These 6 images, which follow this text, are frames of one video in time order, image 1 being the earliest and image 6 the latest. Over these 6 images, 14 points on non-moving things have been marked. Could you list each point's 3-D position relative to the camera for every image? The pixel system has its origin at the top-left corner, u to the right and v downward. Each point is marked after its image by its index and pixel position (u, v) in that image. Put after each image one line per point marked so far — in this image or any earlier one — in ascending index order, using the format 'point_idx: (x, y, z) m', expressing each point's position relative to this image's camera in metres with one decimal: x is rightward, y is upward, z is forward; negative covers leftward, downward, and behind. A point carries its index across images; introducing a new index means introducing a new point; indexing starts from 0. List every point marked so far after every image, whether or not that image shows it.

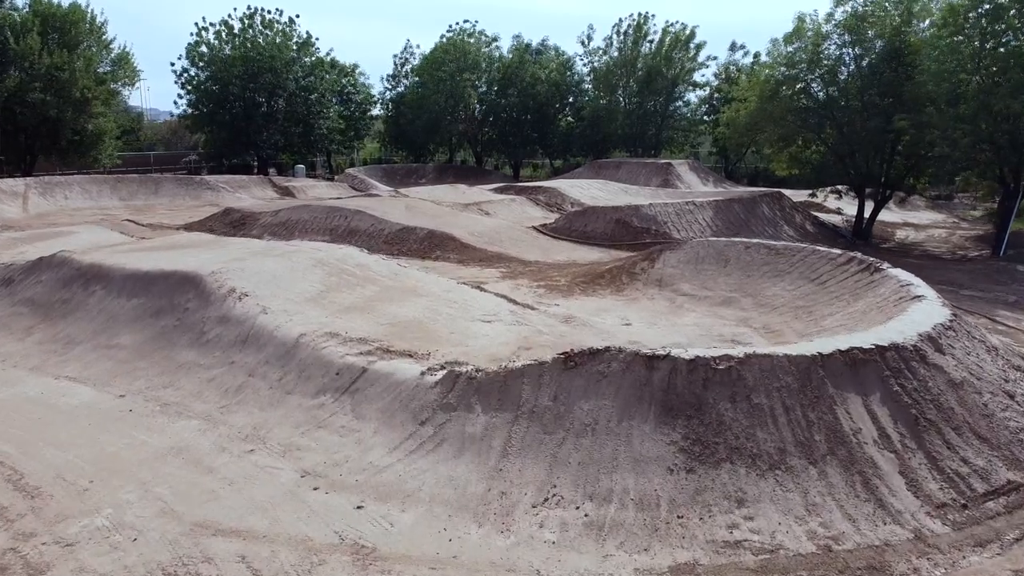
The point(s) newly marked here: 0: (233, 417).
0: (-2.9, -1.4, +8.4) m
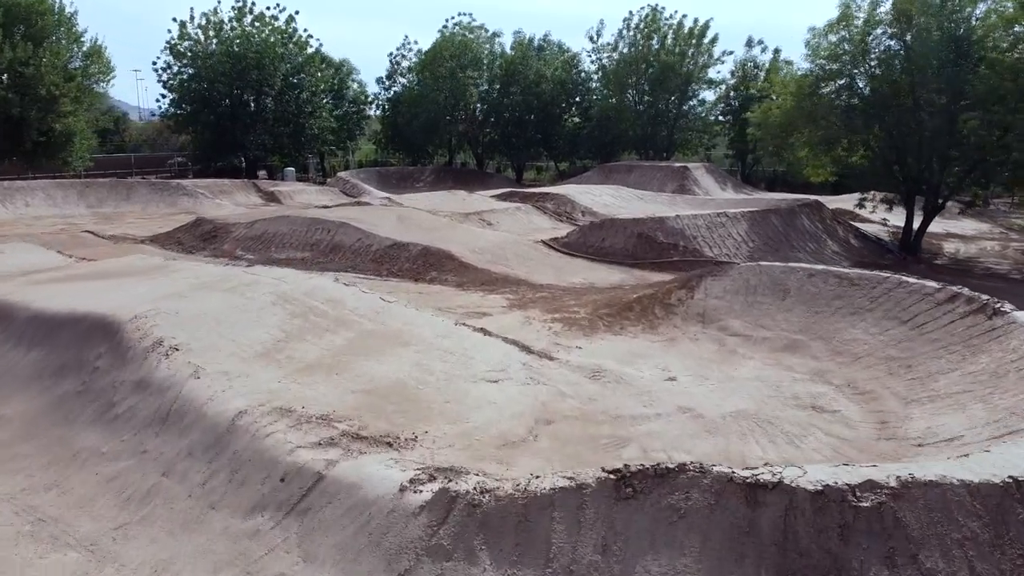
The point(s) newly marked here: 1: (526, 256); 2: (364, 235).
0: (-2.7, -1.9, +5.8) m
1: (+0.3, +0.7, +17.4) m
2: (-3.3, +1.2, +17.8) m
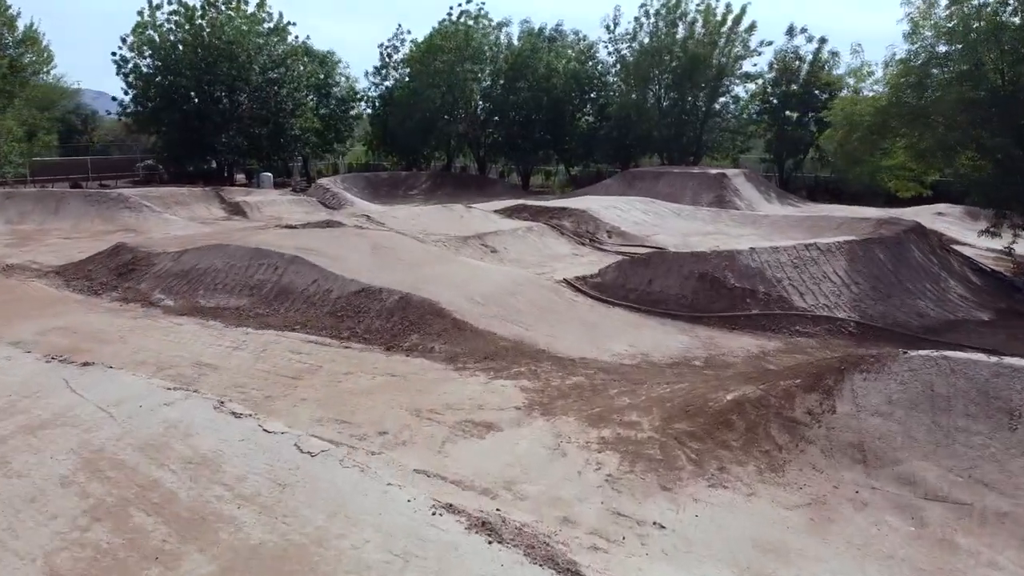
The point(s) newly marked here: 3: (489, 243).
0: (-2.6, -2.8, +1.0) m
1: (+0.5, -0.3, +12.6) m
2: (-3.1, +0.2, +13.0) m
3: (-0.5, +1.0, +17.7) m
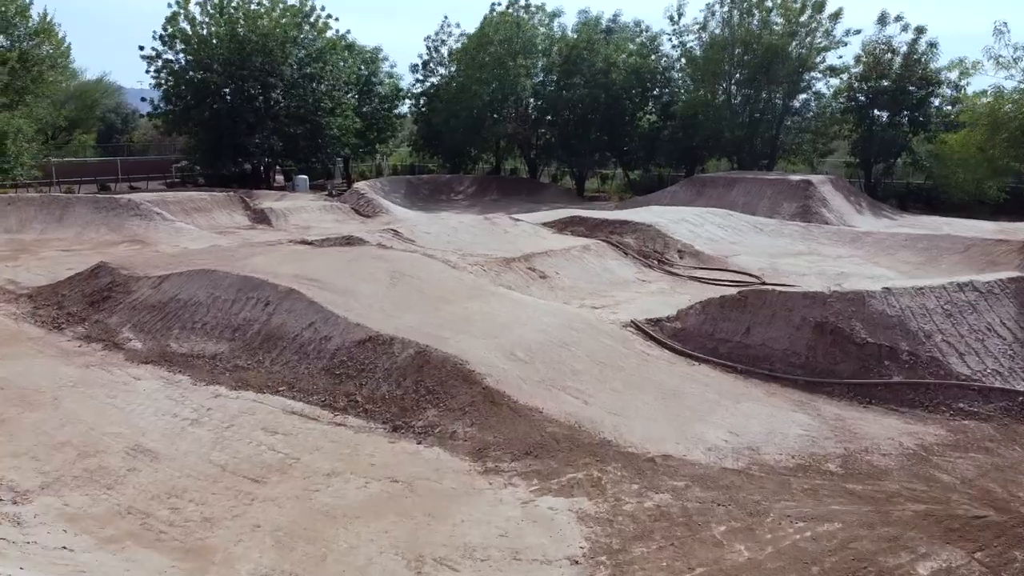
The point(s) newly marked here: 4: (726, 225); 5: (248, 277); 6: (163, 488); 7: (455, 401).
0: (-2.7, -3.4, -1.9) m
1: (+1.1, -0.9, +9.5) m
2: (-2.4, -0.3, +10.1) m
3: (+0.5, +0.4, +14.7) m
4: (+5.1, +1.5, +19.4) m
5: (-3.7, +0.1, +11.4) m
6: (-2.9, -1.7, +6.8) m
7: (-0.6, -1.1, +8.2) m
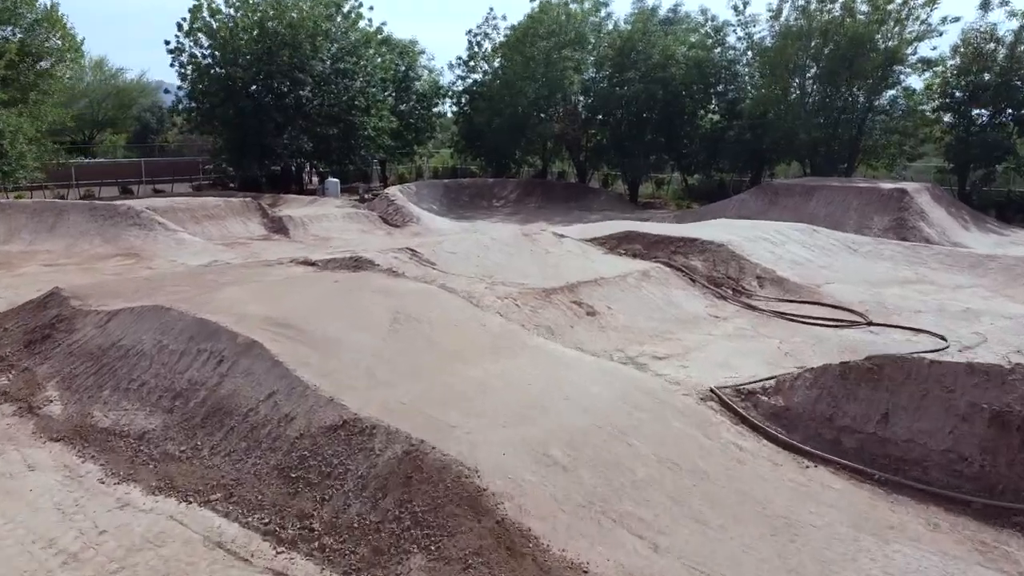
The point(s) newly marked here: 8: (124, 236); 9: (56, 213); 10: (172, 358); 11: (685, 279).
0: (-3.1, -3.9, -4.6) m
1: (+1.4, -1.4, +6.5) m
2: (-2.1, -0.9, +7.3) m
3: (+1.1, -0.2, +11.7) m
4: (+6.0, +0.9, +16.2) m
5: (-3.3, -0.4, +8.7) m
6: (-2.8, -2.2, +4.1) m
7: (-0.4, -1.7, +5.3) m
8: (-9.1, +1.2, +19.1) m
9: (-11.0, +1.8, +19.7) m
10: (-3.5, -0.7, +8.5) m
11: (+2.9, +0.2, +13.7) m
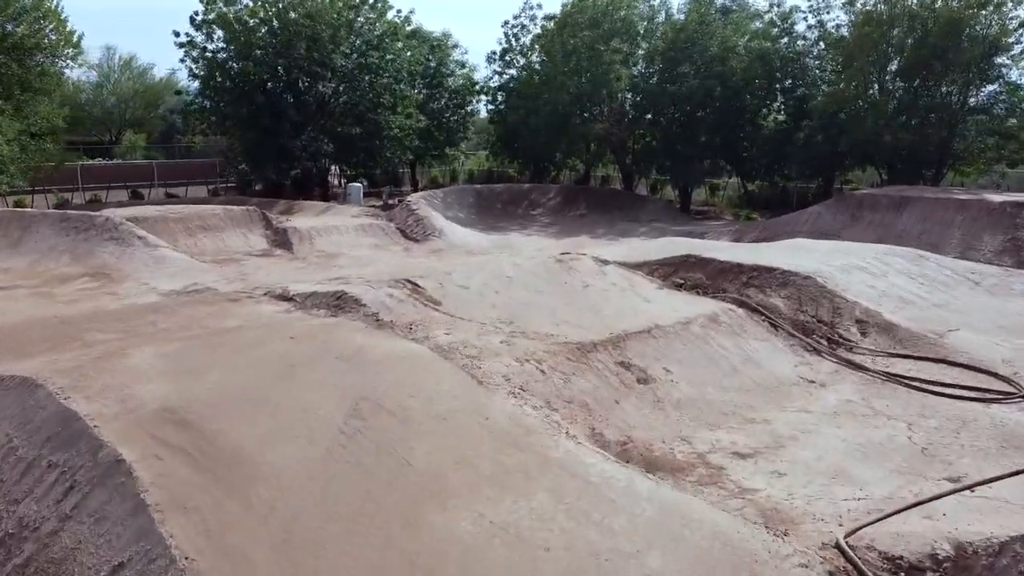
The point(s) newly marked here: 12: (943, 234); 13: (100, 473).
0: (-3.8, -4.4, -7.4) m
1: (+1.4, -2.1, +3.5) m
2: (-2.1, -1.4, +4.4) m
3: (+1.3, -0.8, +8.7) m
4: (+6.5, +0.2, +12.8) m
5: (-3.2, -0.9, +5.9) m
6: (-3.0, -2.8, +1.3) m
7: (-0.5, -2.2, +2.3) m
8: (-8.4, +0.7, +16.5) m
9: (-10.3, +1.3, +17.3) m
10: (-3.5, -1.3, +5.6) m
11: (+3.3, -0.5, +10.5) m
12: (+9.4, +1.2, +17.7) m
13: (-2.6, -1.1, +5.1) m
